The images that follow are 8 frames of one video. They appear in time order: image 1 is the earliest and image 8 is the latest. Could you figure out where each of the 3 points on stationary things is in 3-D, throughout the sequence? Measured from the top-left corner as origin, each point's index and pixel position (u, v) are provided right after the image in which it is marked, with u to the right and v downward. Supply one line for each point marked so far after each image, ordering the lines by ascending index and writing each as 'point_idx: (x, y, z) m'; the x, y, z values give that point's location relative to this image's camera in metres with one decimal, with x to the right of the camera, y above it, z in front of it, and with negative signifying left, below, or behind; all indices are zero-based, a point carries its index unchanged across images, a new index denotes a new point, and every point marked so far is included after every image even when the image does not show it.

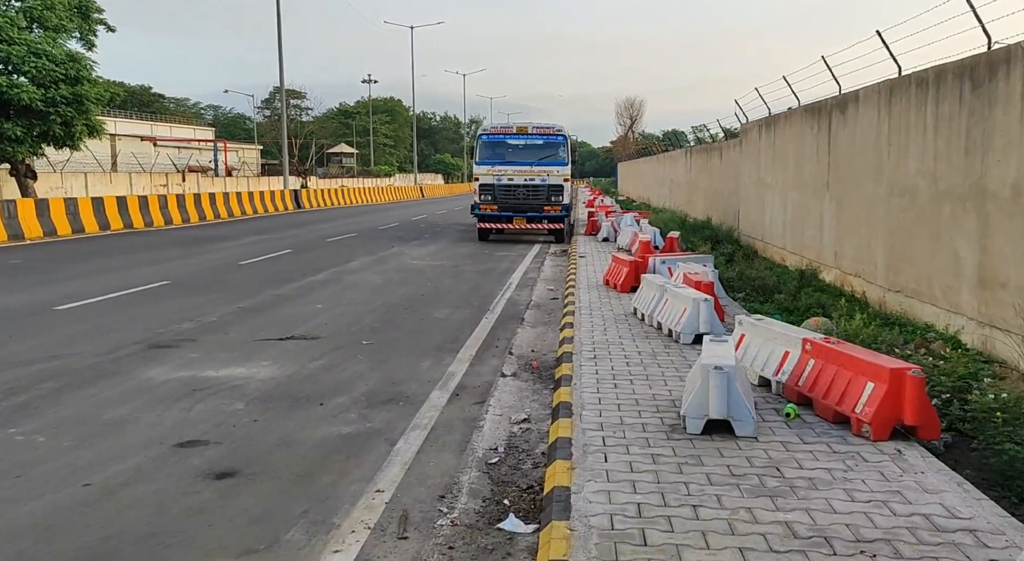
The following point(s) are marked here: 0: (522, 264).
0: (+0.2, +0.3, +15.9) m
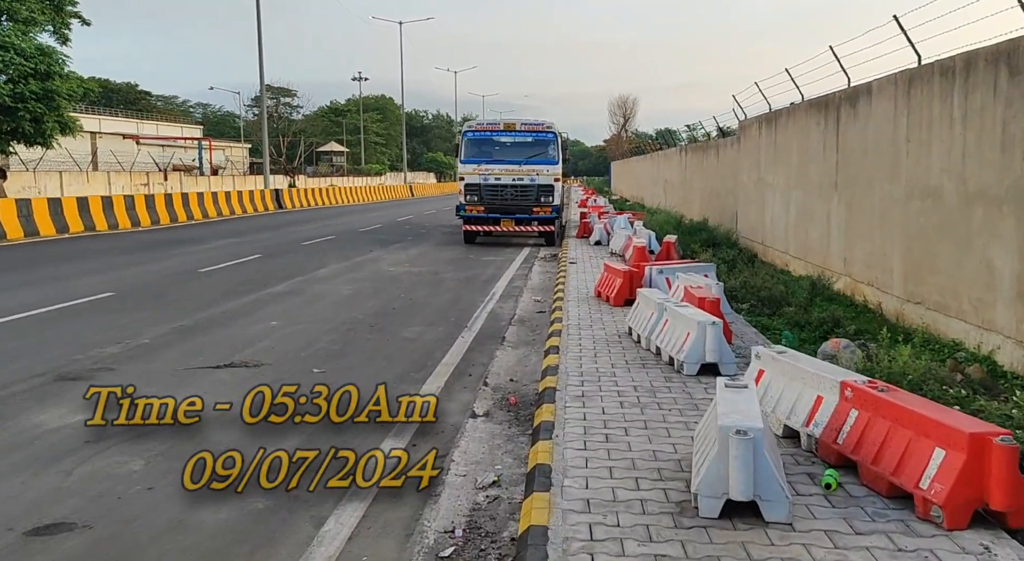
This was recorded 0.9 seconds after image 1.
0: (-0.1, +0.2, +14.8) m
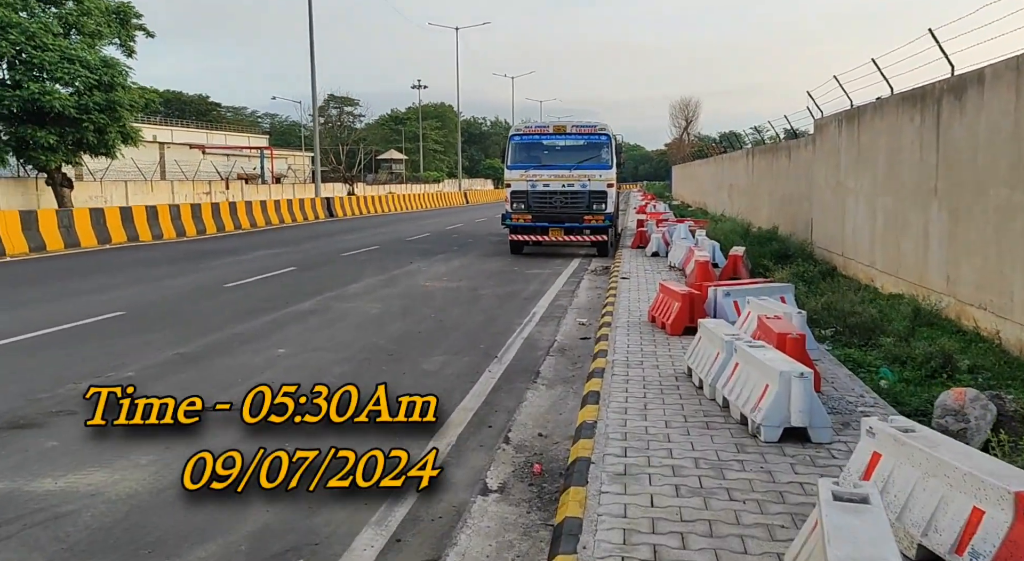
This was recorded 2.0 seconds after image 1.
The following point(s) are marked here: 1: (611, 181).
0: (+0.7, -0.1, +13.5) m
1: (+2.2, +2.2, +18.0) m
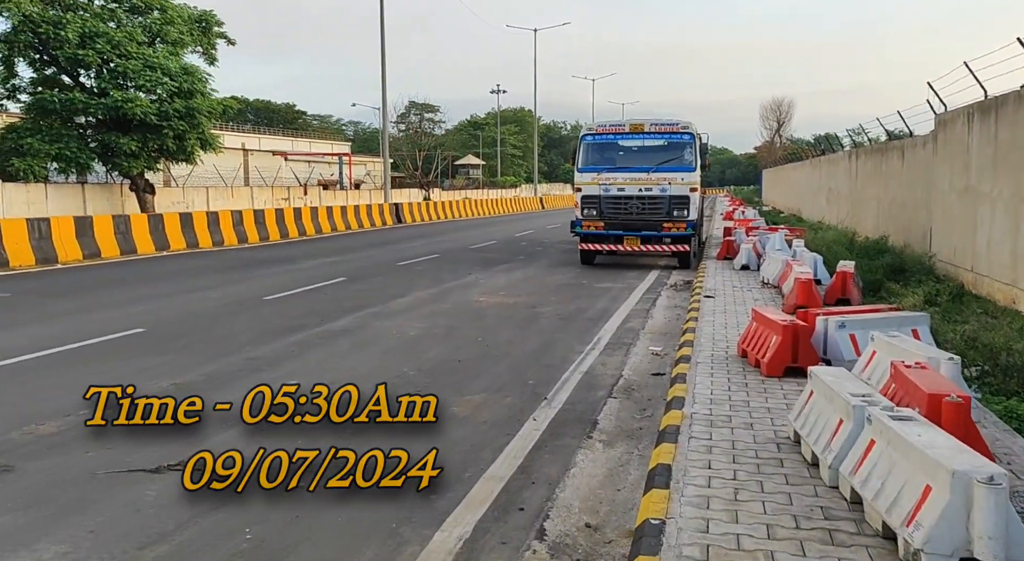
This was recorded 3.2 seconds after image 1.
0: (+1.7, -0.3, +12.0) m
1: (+3.7, +1.9, +16.4) m
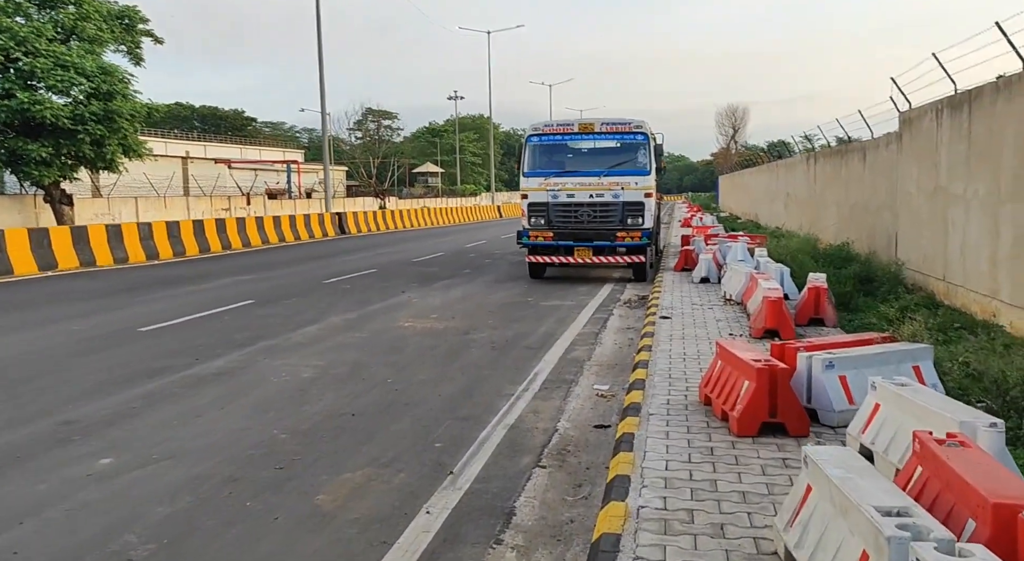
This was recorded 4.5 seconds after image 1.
0: (+0.8, -0.6, +10.6) m
1: (+2.6, +1.7, +15.1) m
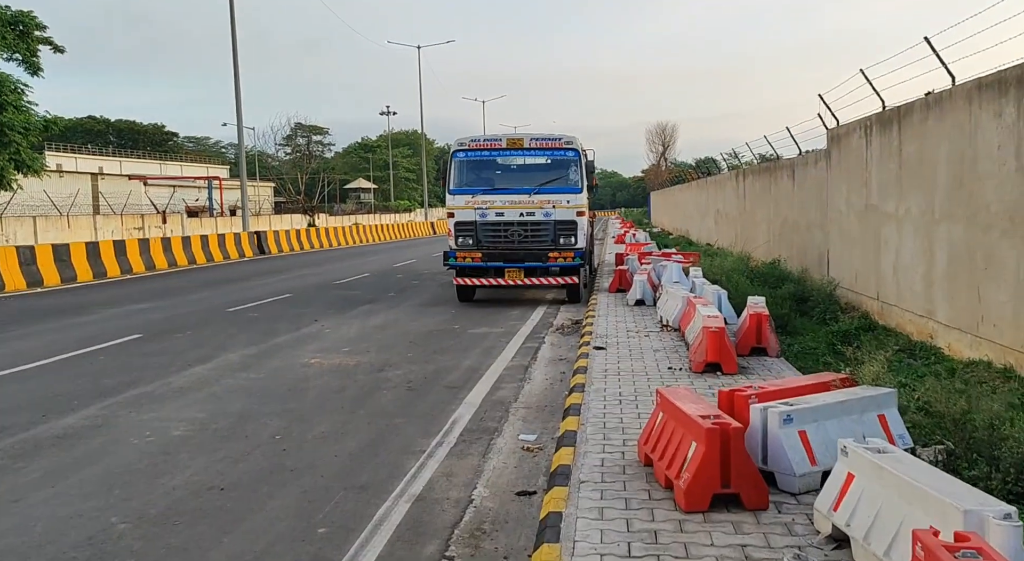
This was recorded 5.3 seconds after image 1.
0: (-0.1, -0.9, +9.8) m
1: (+1.2, +1.3, +14.4) m
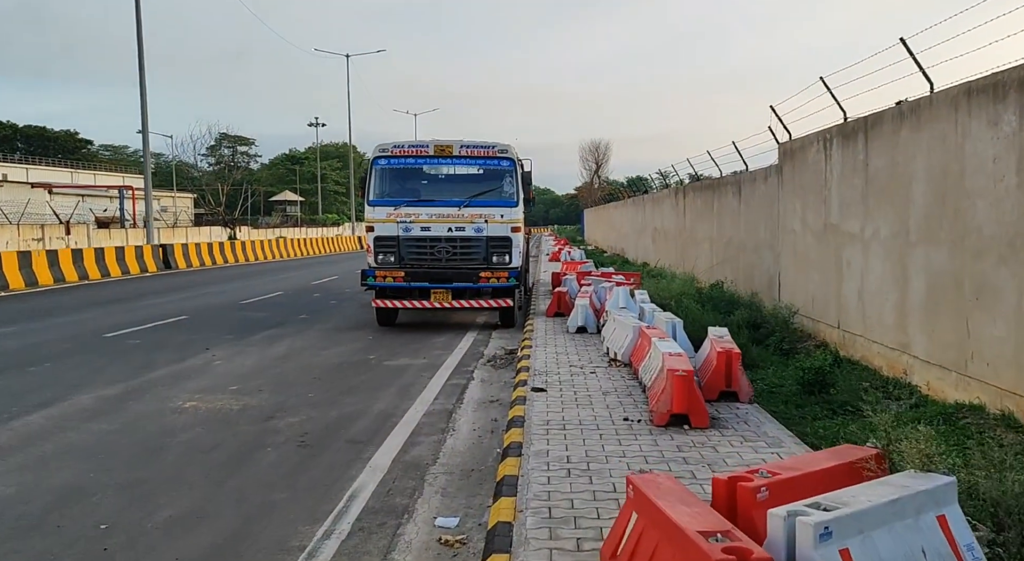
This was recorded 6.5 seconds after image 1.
0: (-0.9, -1.2, +8.2) m
1: (+0.1, +0.9, +13.0) m
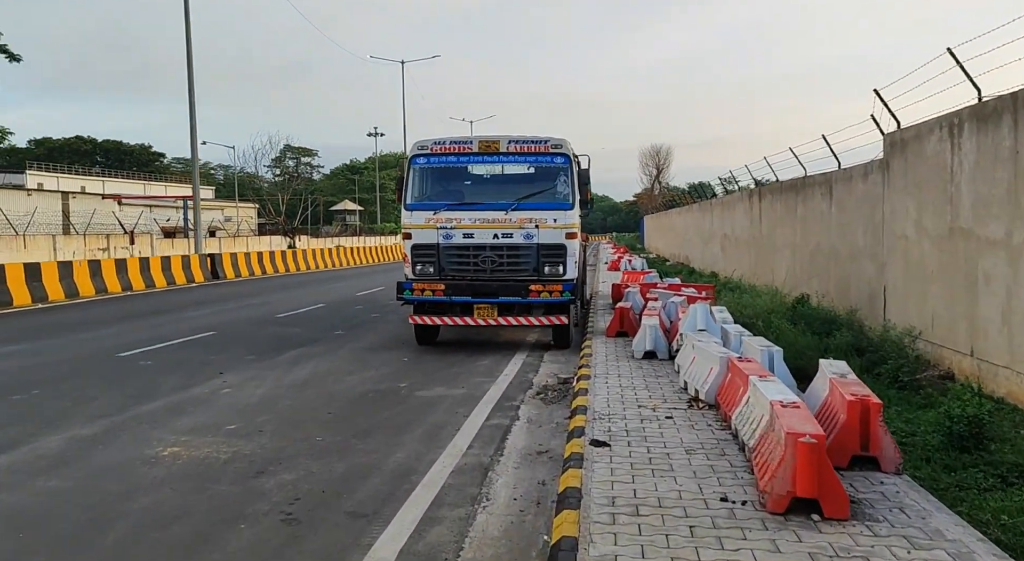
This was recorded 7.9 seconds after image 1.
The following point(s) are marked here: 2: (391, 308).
0: (-0.5, -1.3, +6.6) m
1: (+0.8, +0.7, +11.3) m
2: (-2.7, -0.6, +17.9) m
